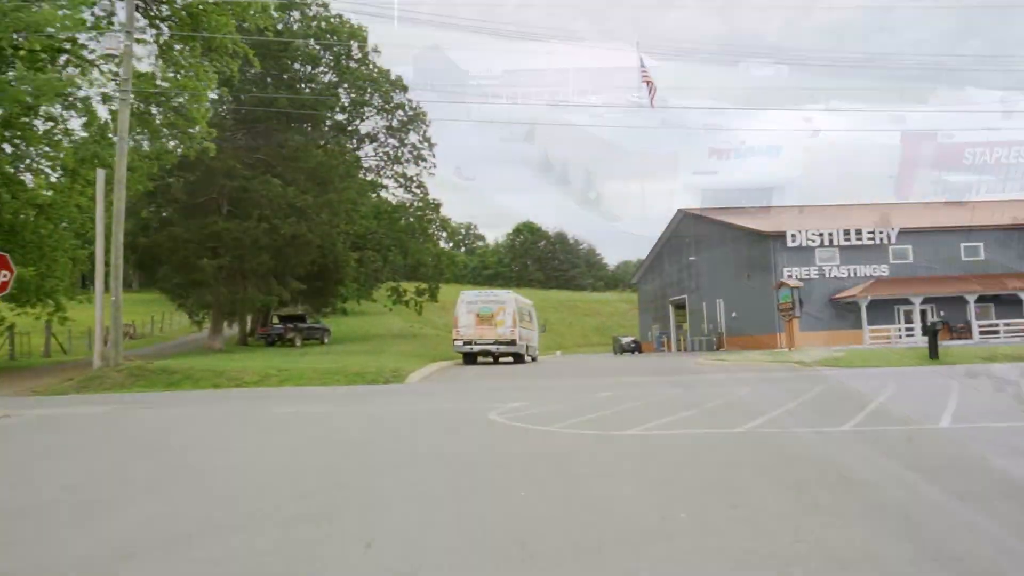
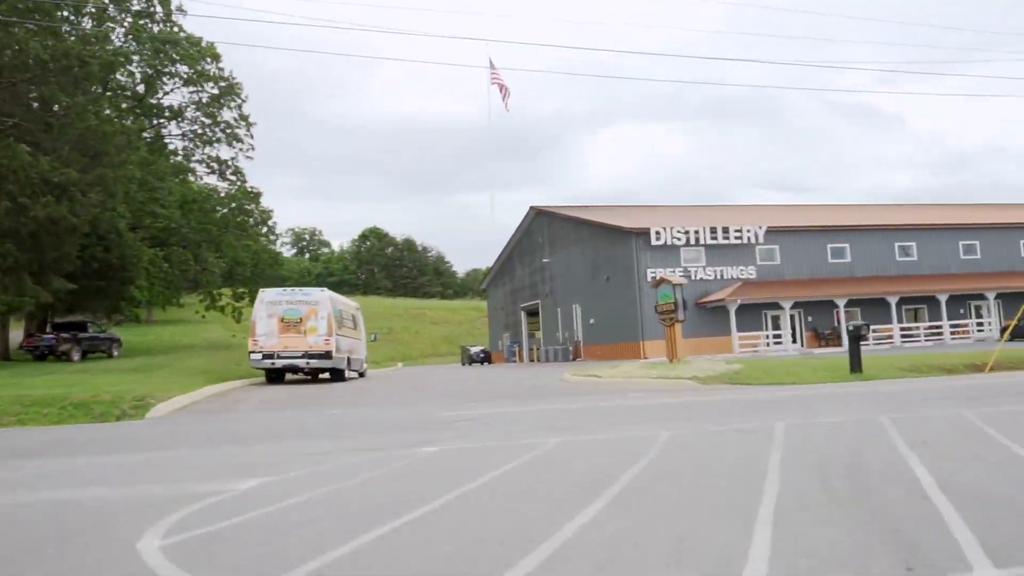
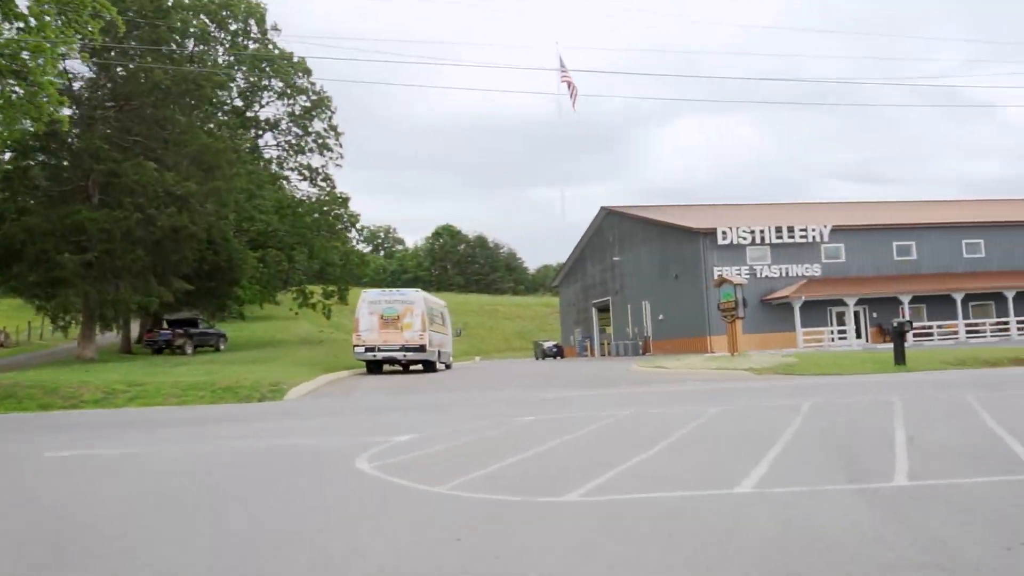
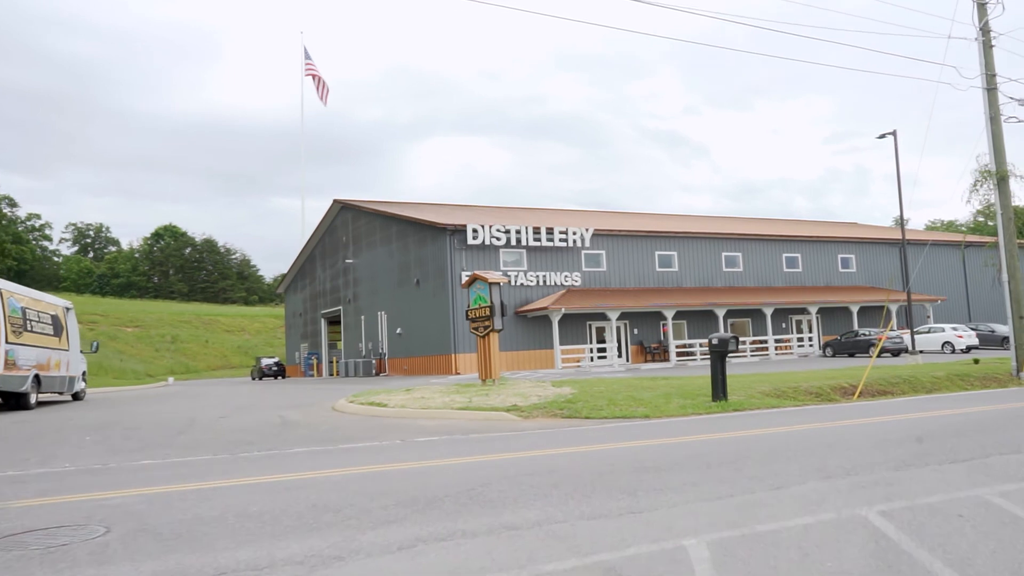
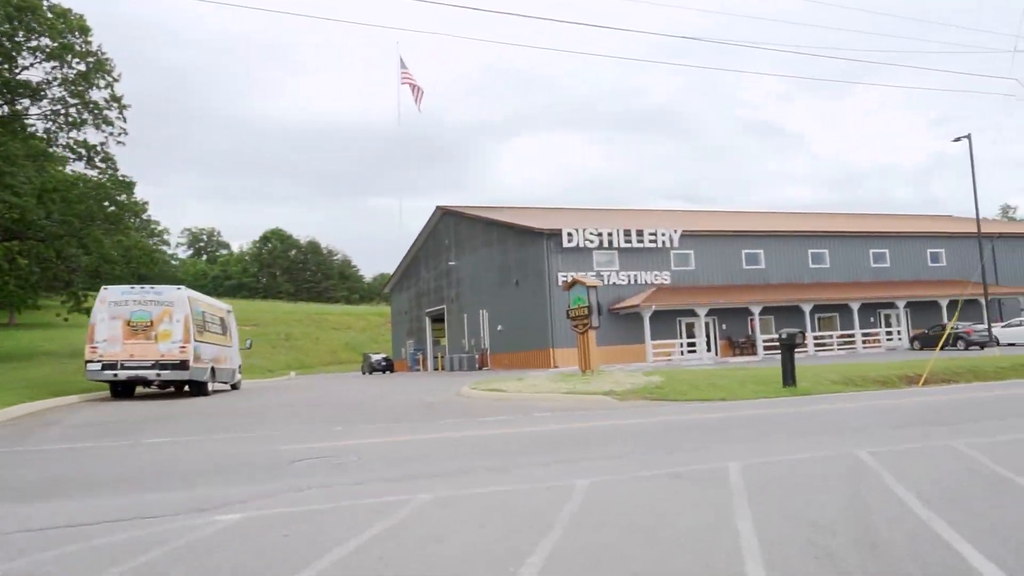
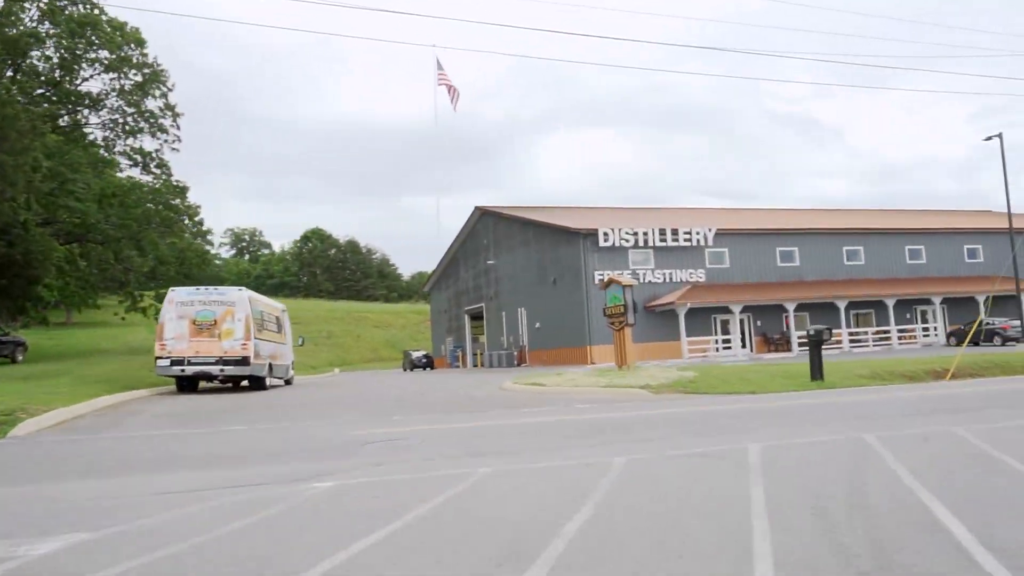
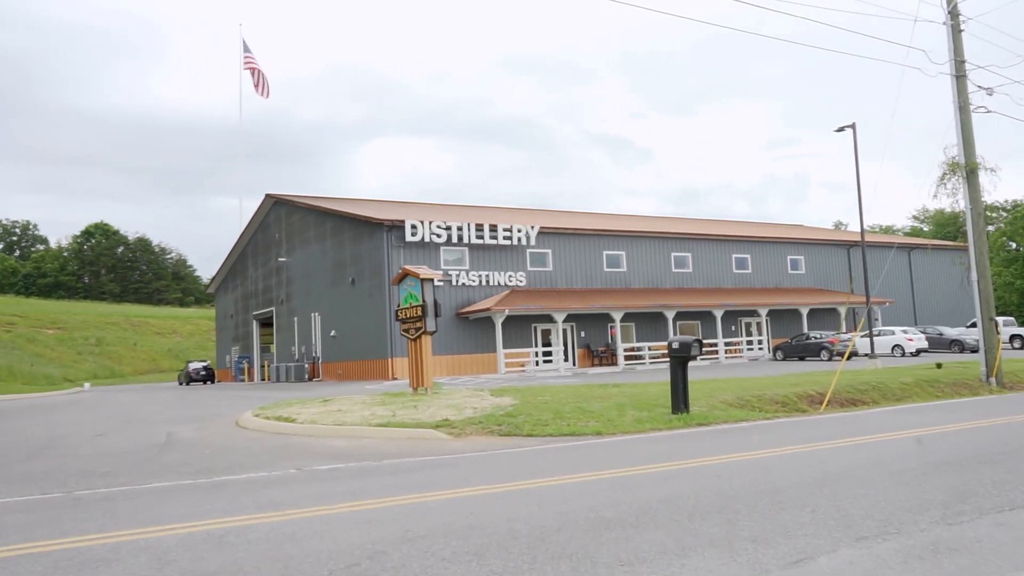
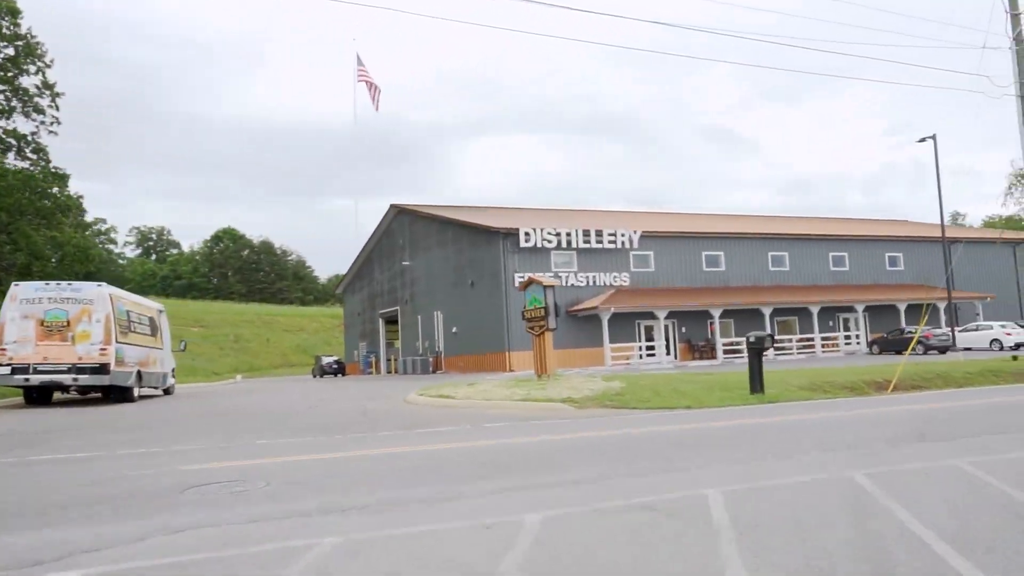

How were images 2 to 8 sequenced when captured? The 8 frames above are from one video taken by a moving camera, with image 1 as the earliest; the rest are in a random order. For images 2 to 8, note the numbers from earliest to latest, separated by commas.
3, 2, 6, 5, 8, 4, 7
